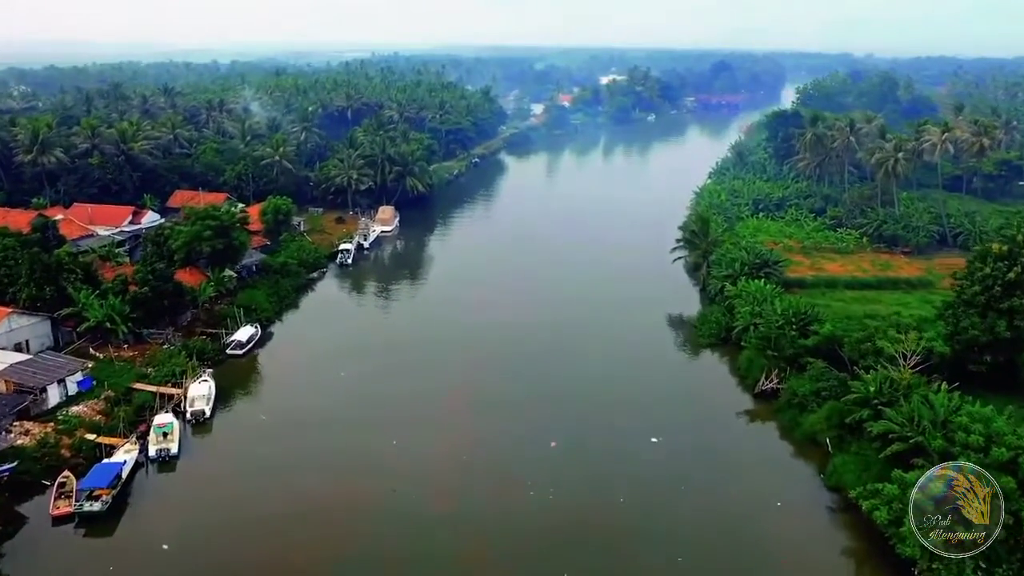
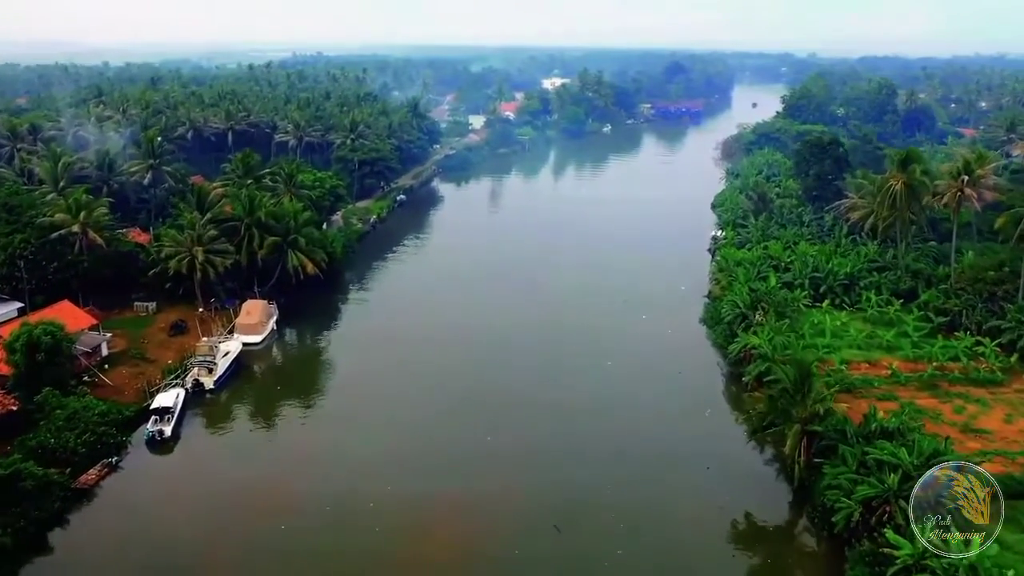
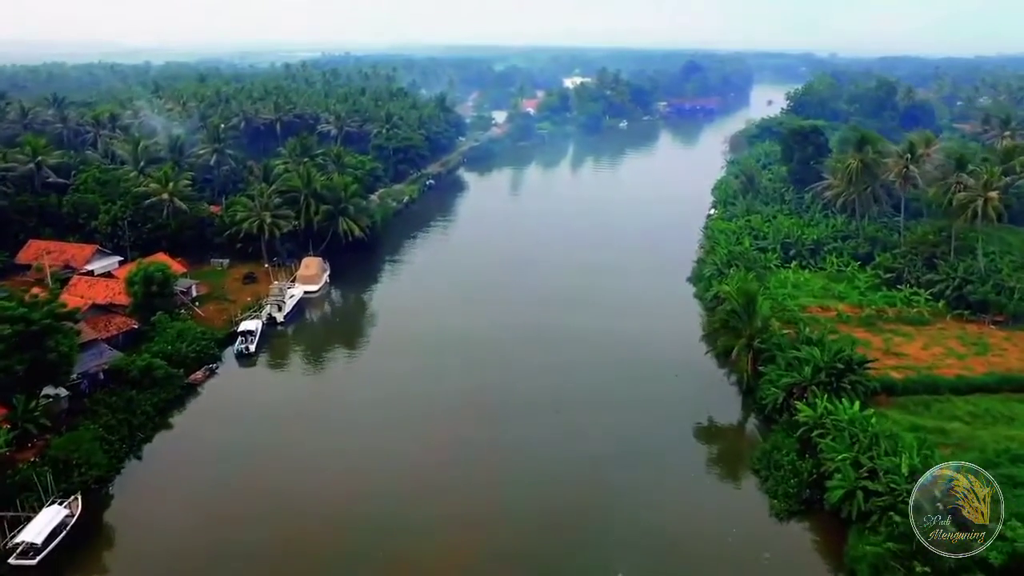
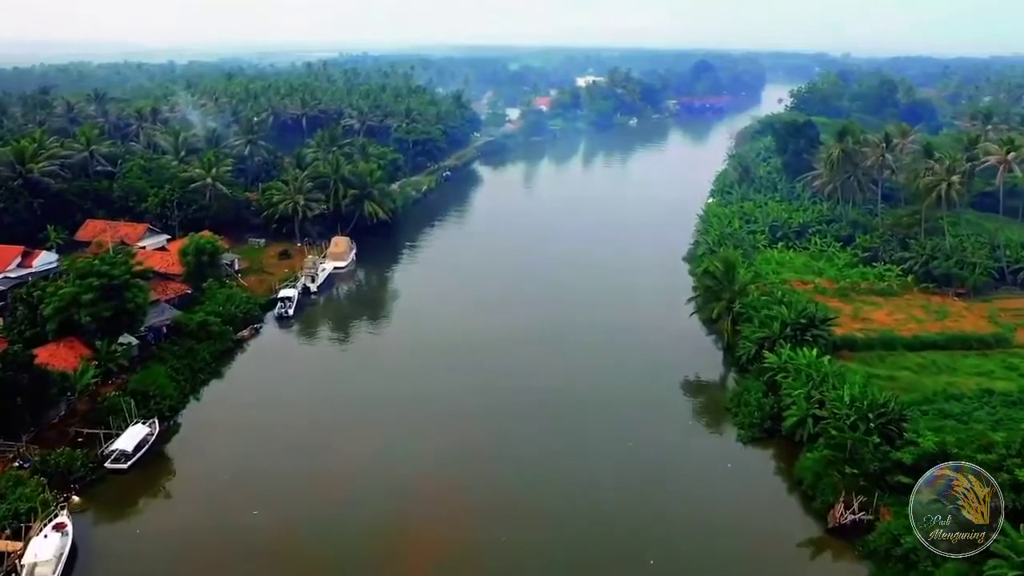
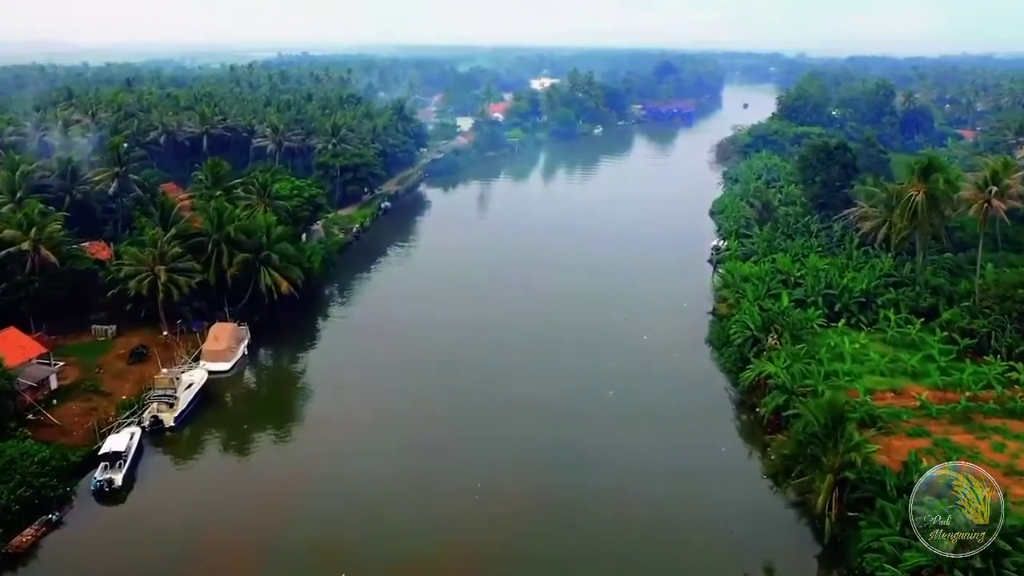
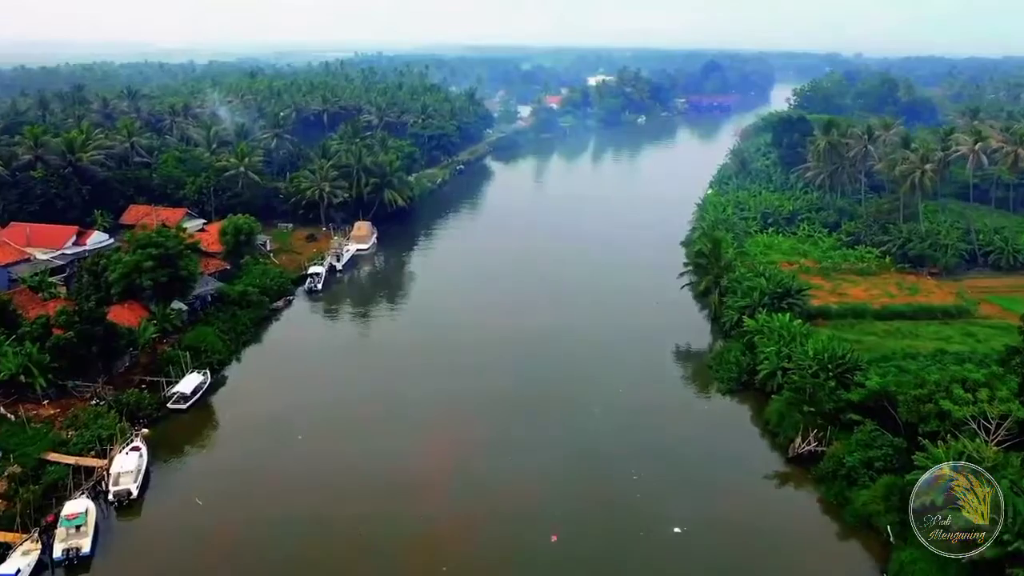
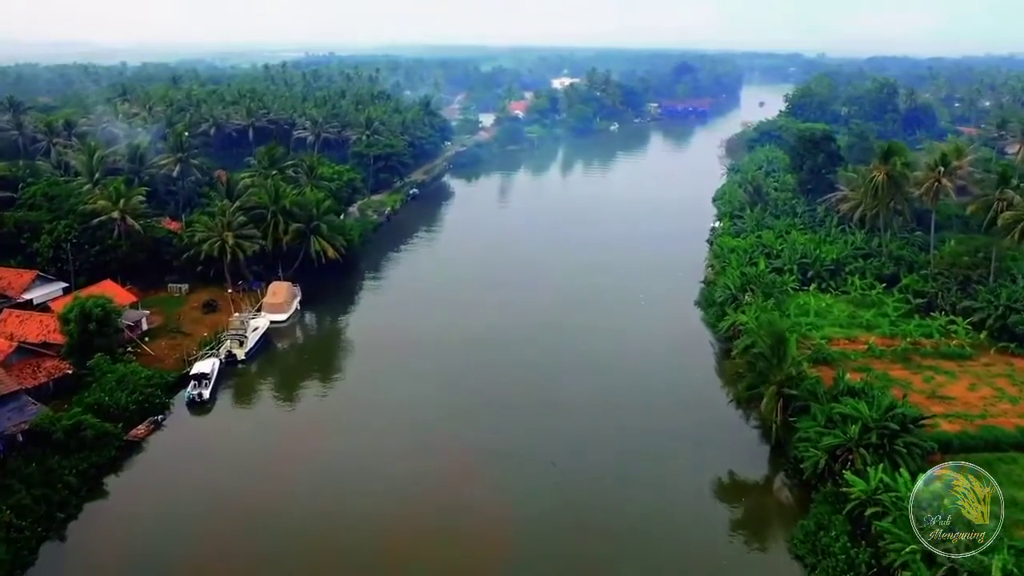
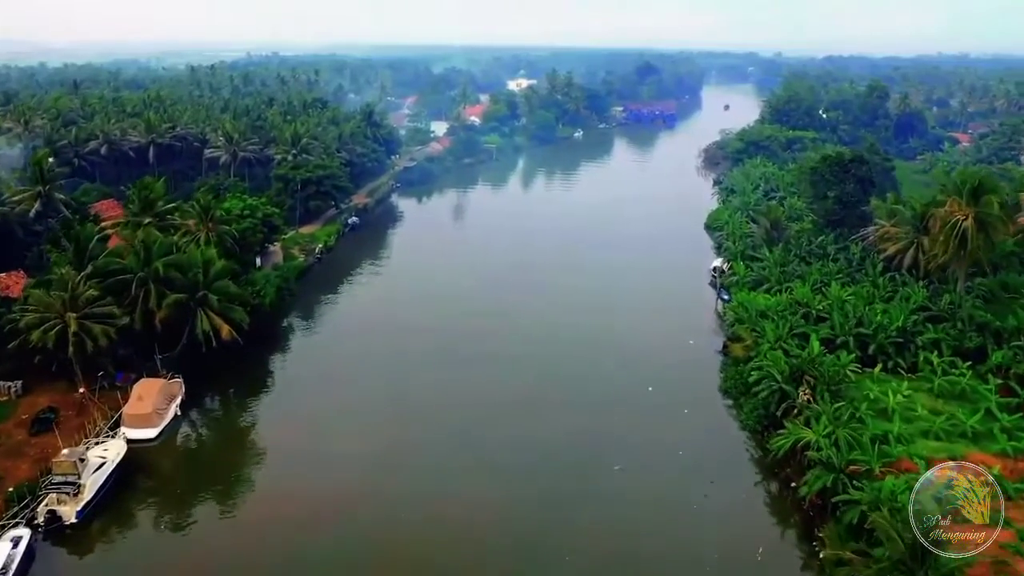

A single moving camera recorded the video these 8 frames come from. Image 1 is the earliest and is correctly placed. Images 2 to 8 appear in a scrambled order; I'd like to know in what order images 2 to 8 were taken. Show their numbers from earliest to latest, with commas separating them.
6, 4, 3, 7, 2, 5, 8
